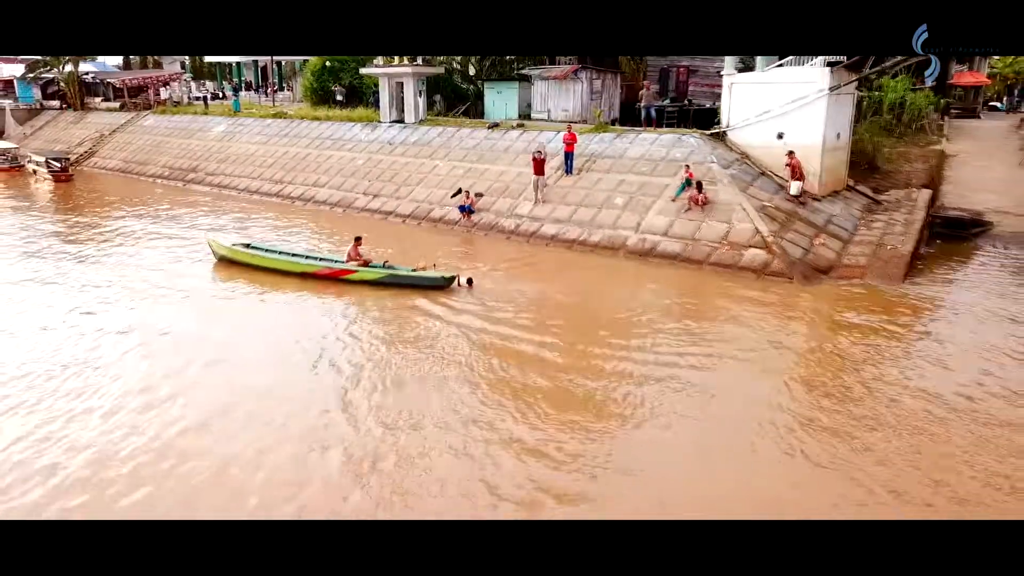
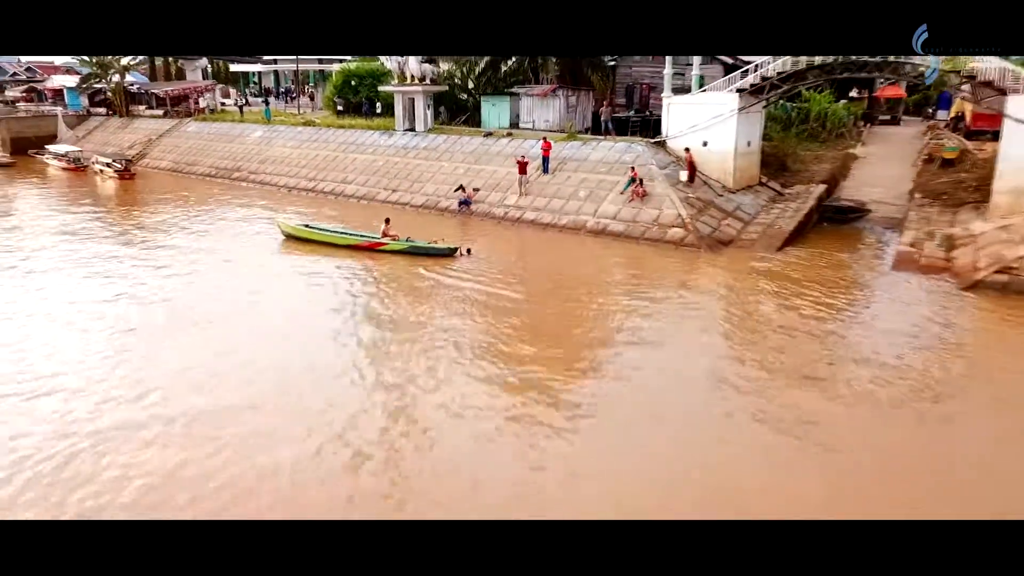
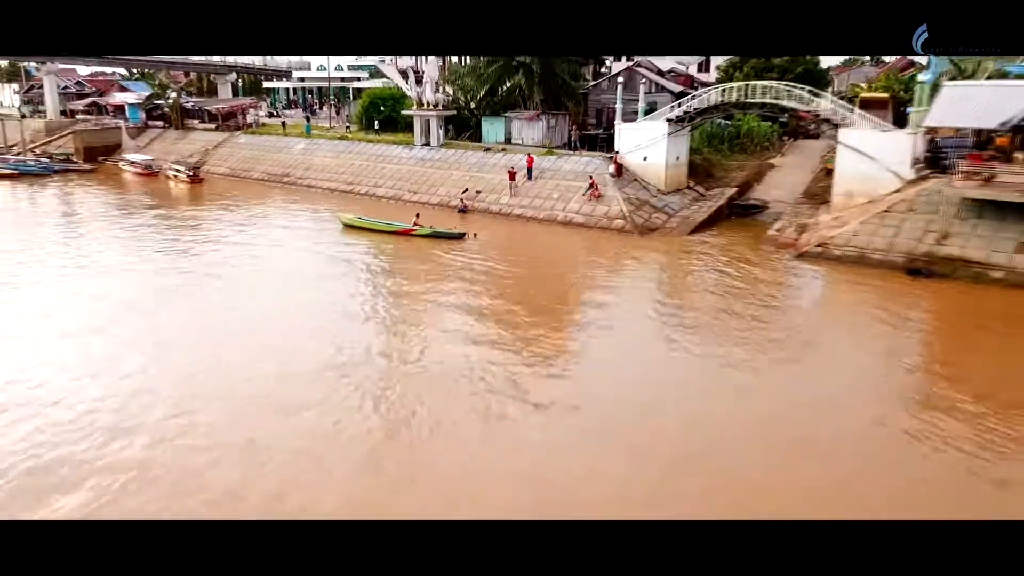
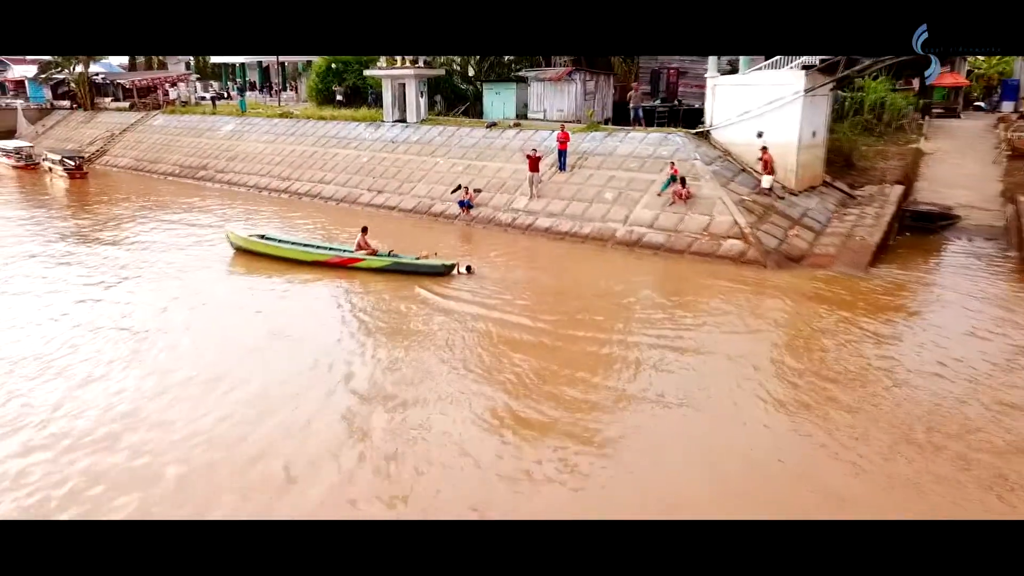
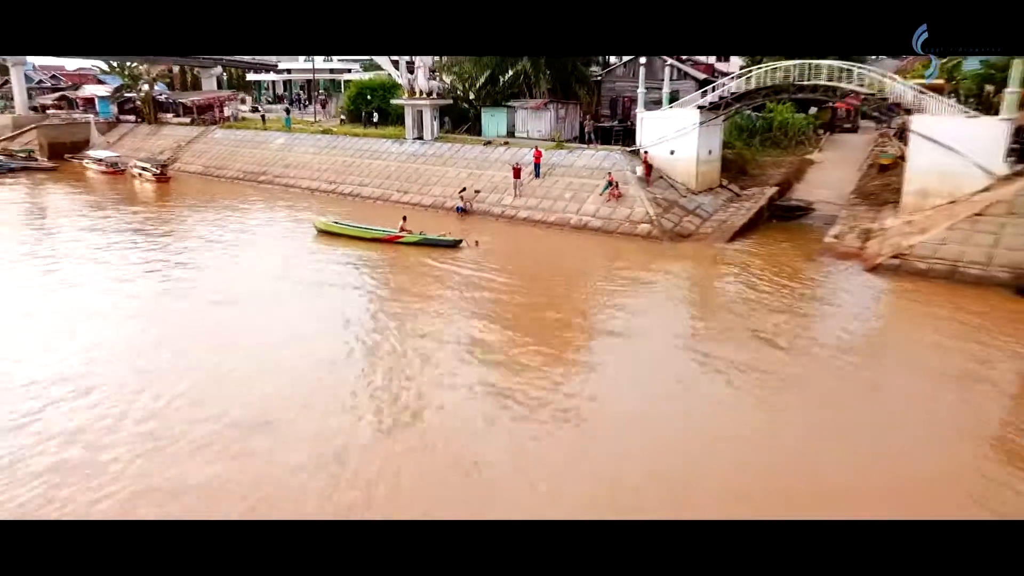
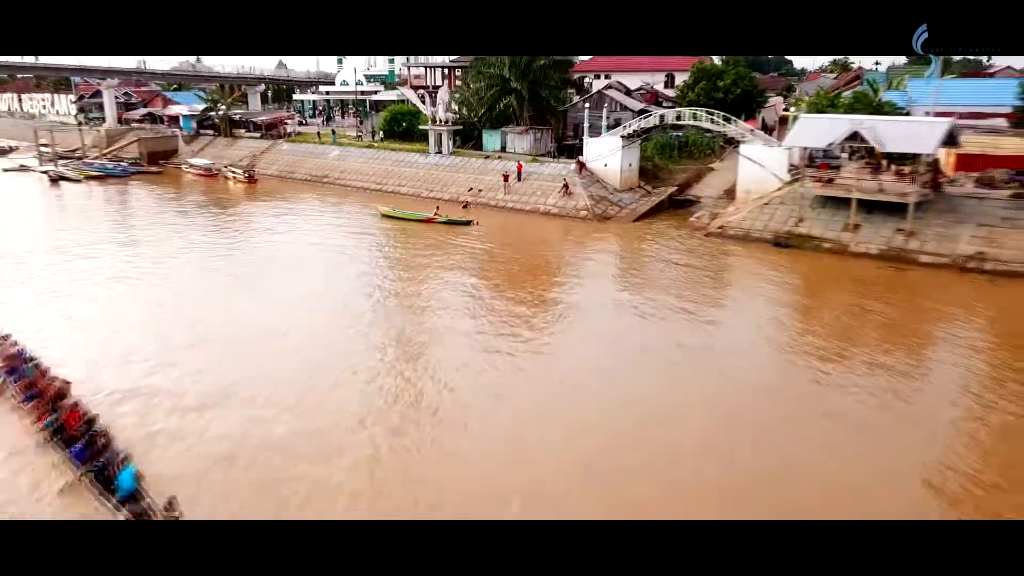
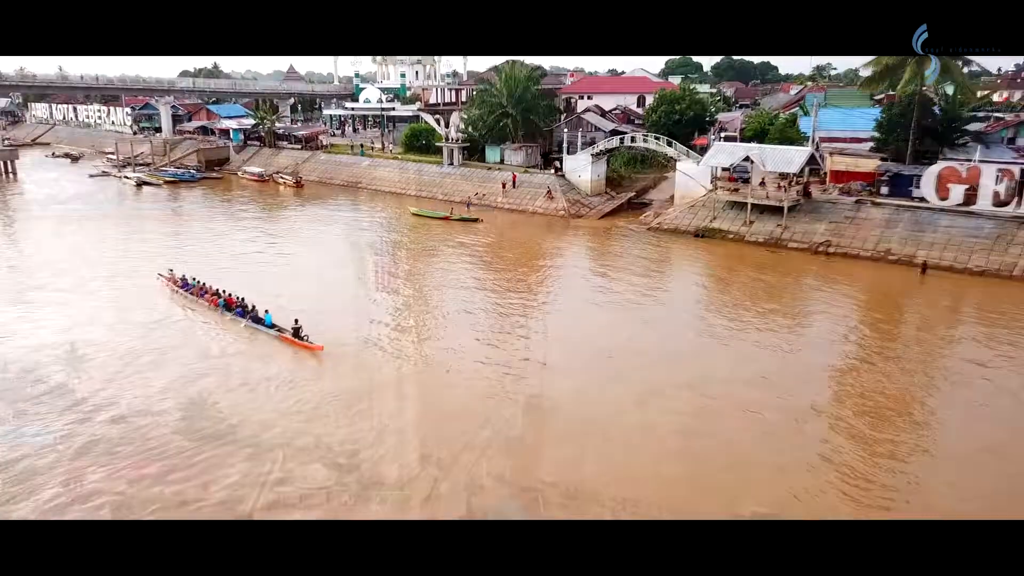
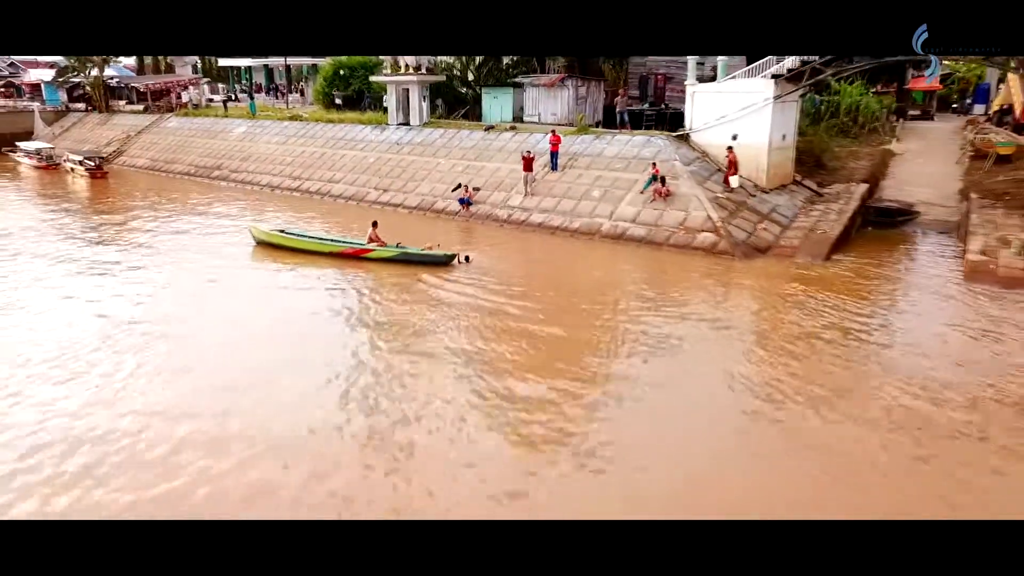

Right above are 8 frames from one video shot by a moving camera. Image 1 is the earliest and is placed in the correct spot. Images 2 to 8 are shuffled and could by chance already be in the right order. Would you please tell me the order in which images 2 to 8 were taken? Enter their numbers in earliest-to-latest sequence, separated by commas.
4, 8, 2, 5, 3, 6, 7
